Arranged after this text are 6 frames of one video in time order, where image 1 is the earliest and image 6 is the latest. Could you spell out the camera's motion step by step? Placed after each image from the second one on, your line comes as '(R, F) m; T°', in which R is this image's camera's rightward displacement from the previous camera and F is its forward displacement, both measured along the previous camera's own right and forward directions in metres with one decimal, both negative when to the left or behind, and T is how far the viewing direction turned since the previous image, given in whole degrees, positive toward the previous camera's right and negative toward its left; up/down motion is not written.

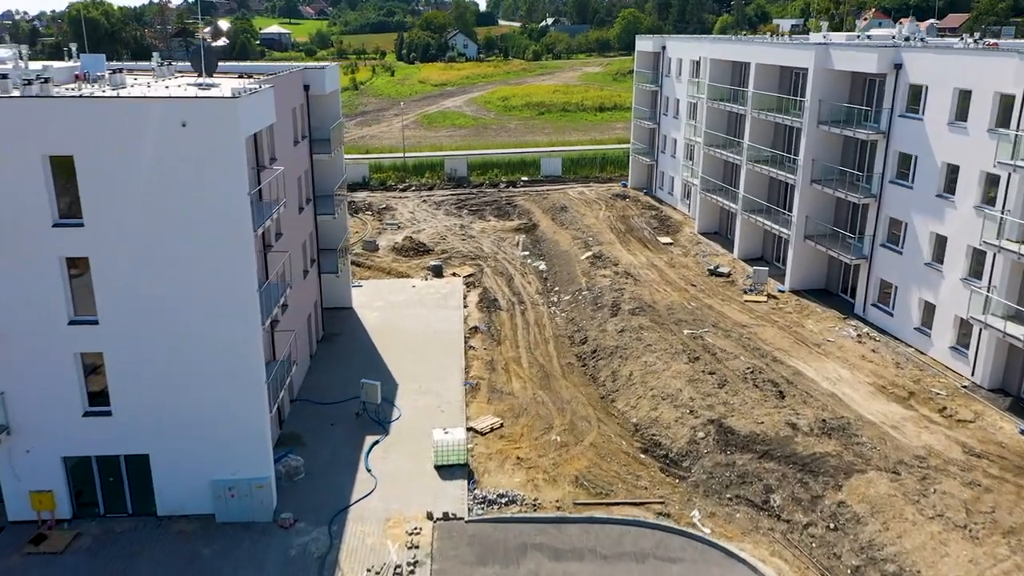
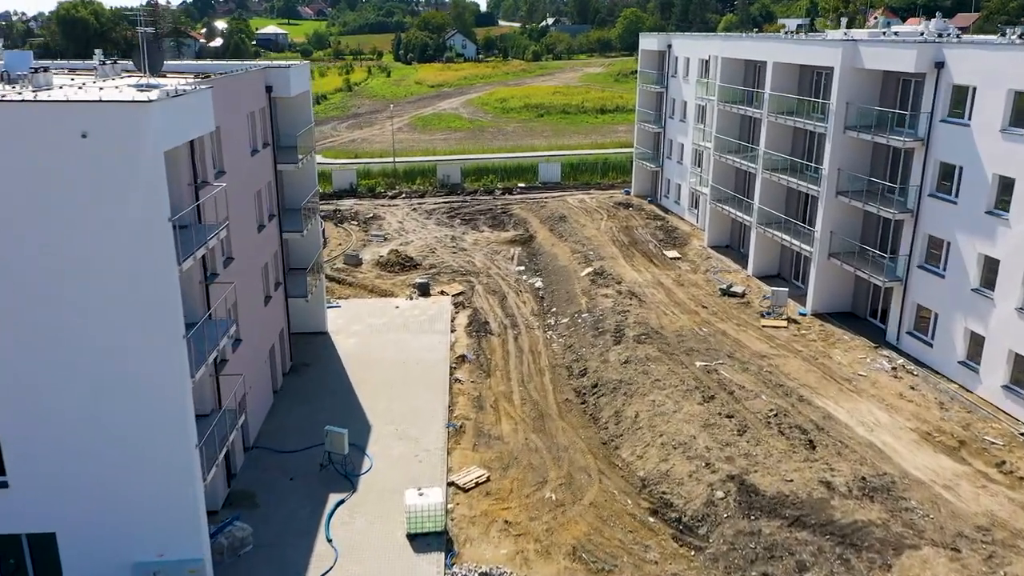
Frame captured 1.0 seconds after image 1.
(+0.3, +3.2) m; 0°
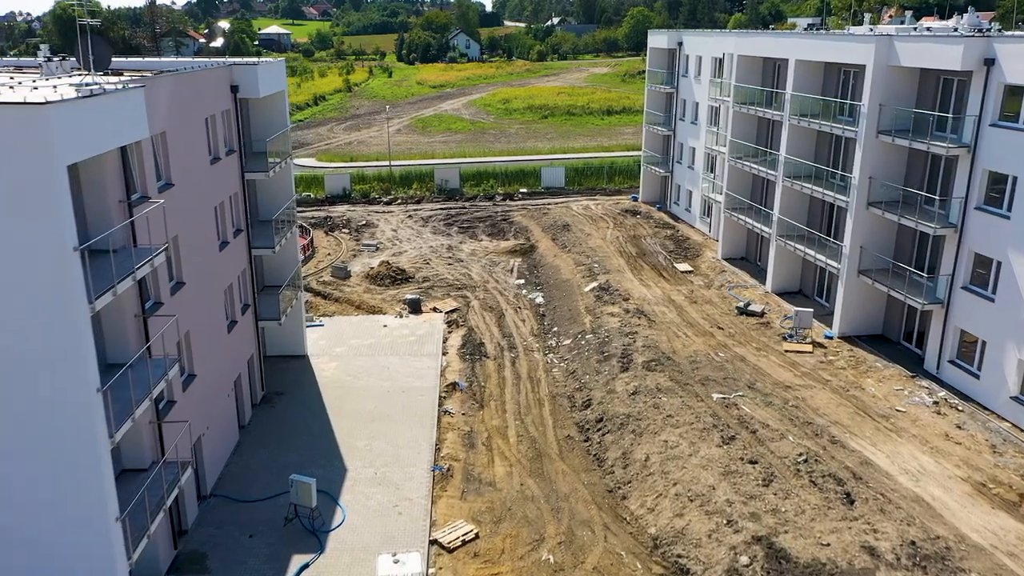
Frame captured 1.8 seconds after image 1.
(+0.3, +2.6) m; 0°
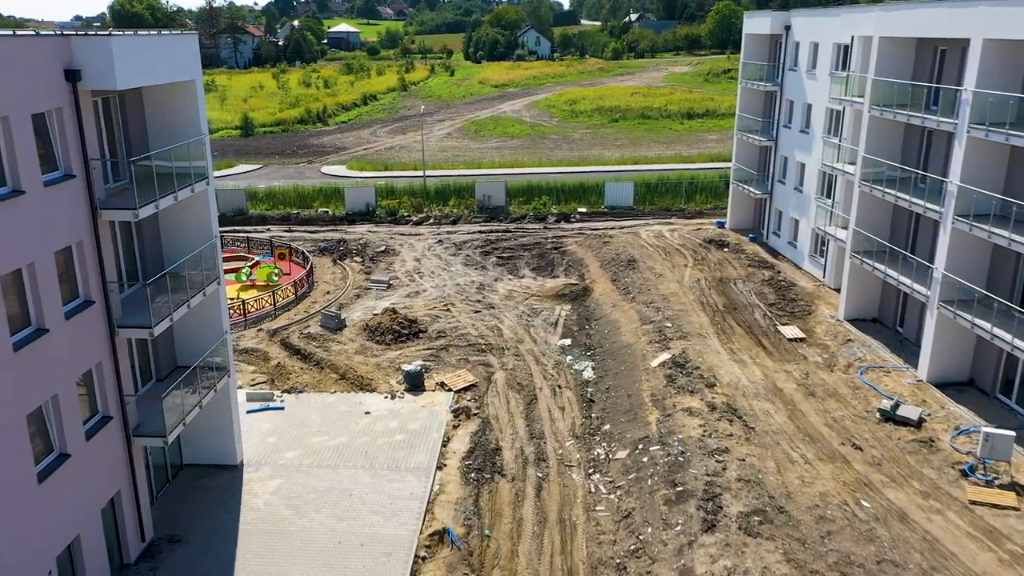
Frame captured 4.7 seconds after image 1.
(+0.9, +9.0) m; -5°
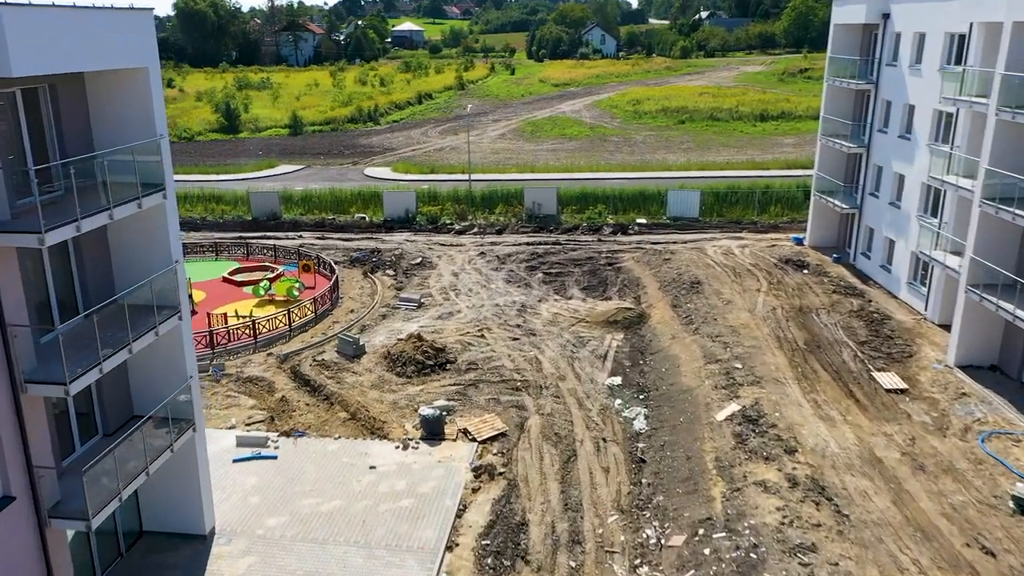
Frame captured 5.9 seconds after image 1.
(+0.5, +3.7) m; -4°
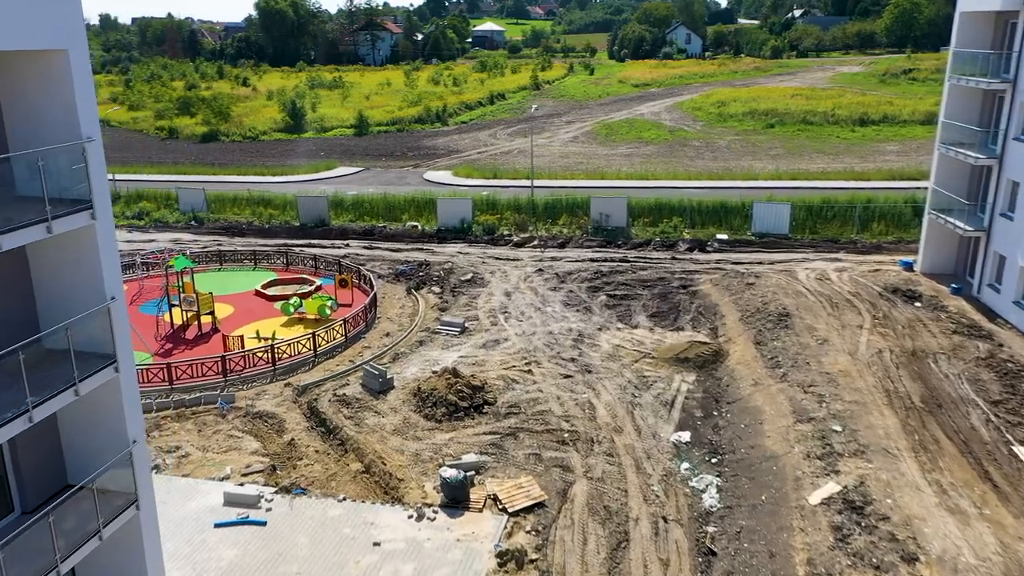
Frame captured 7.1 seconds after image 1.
(+0.6, +3.6) m; -5°
